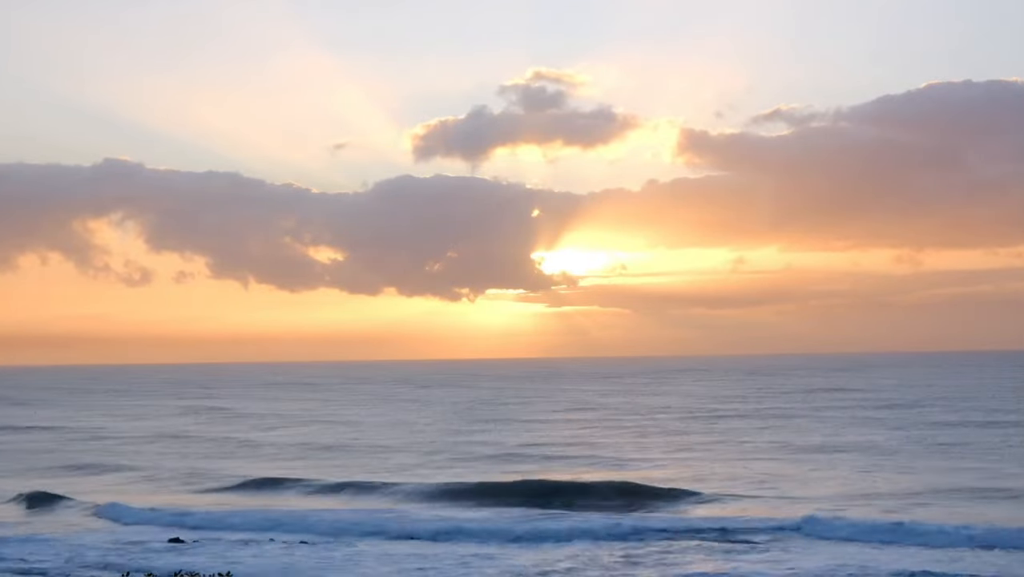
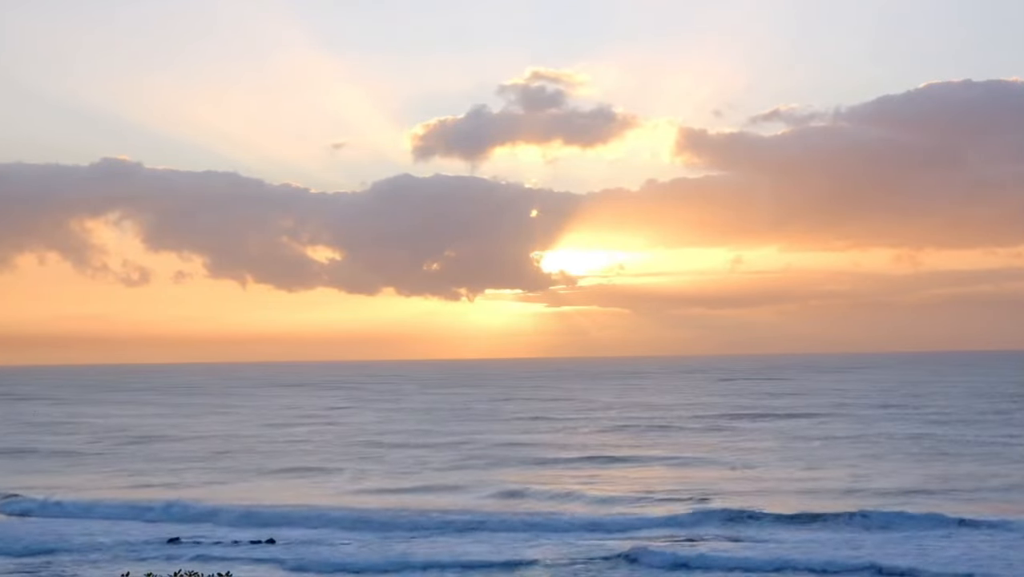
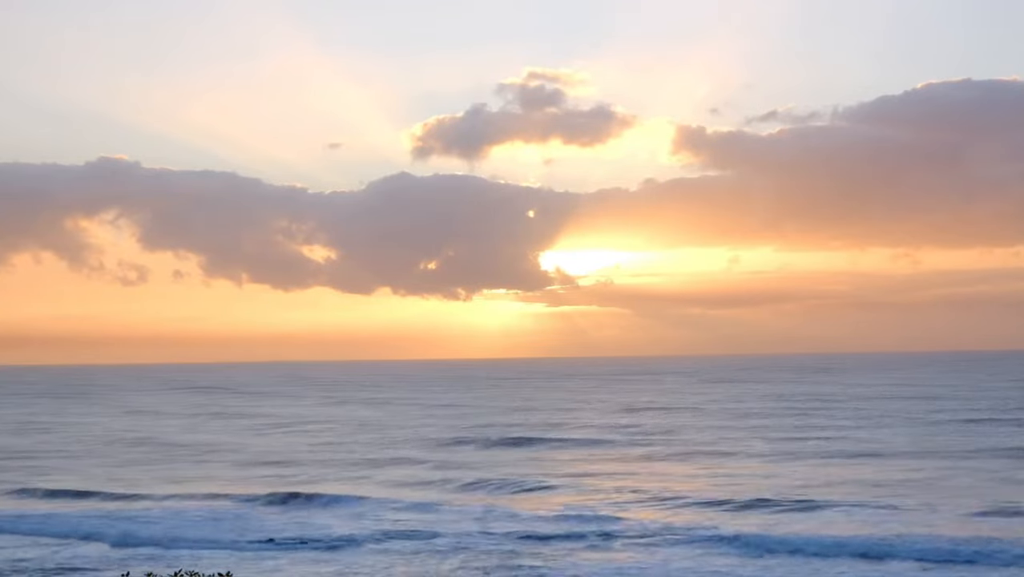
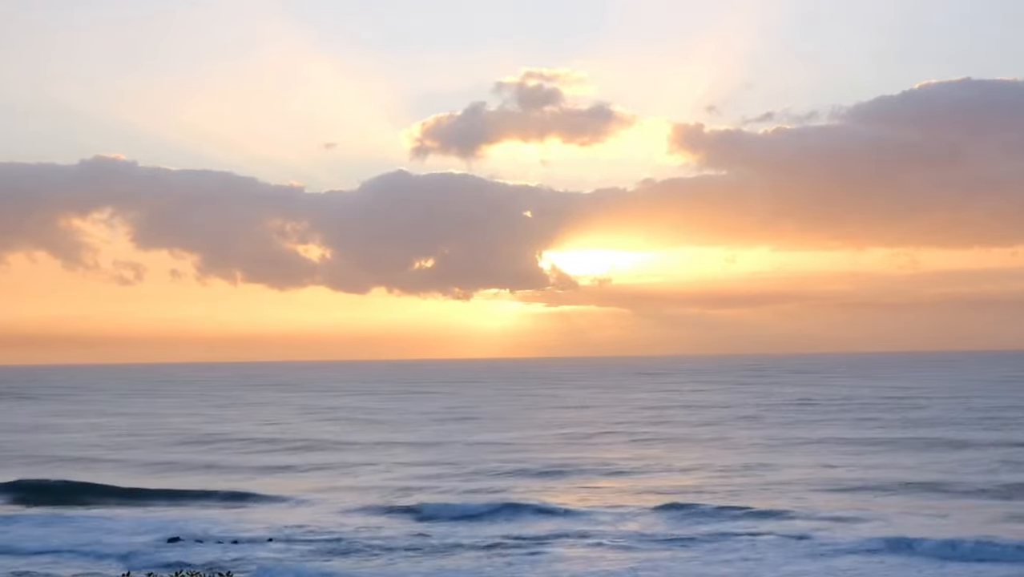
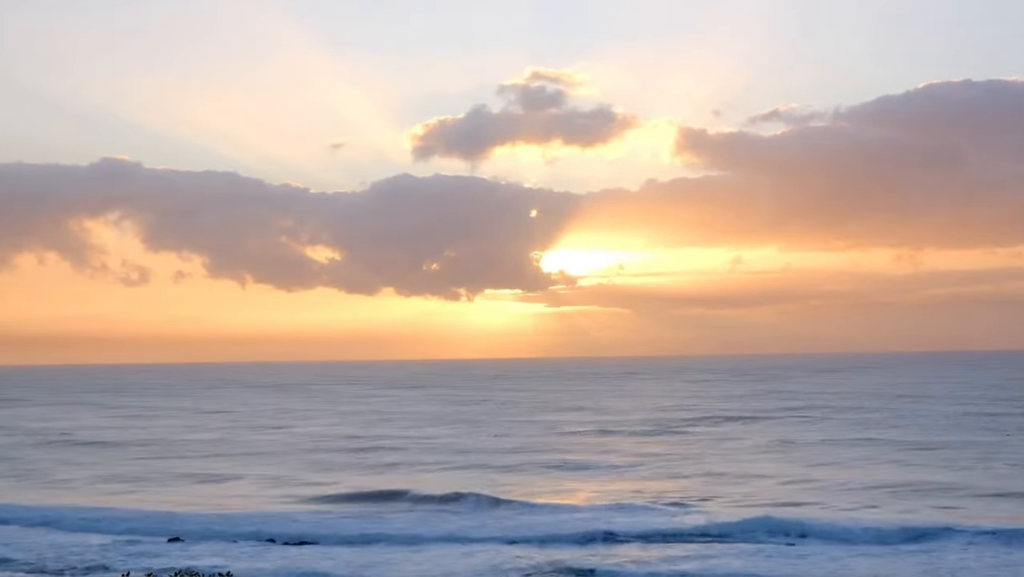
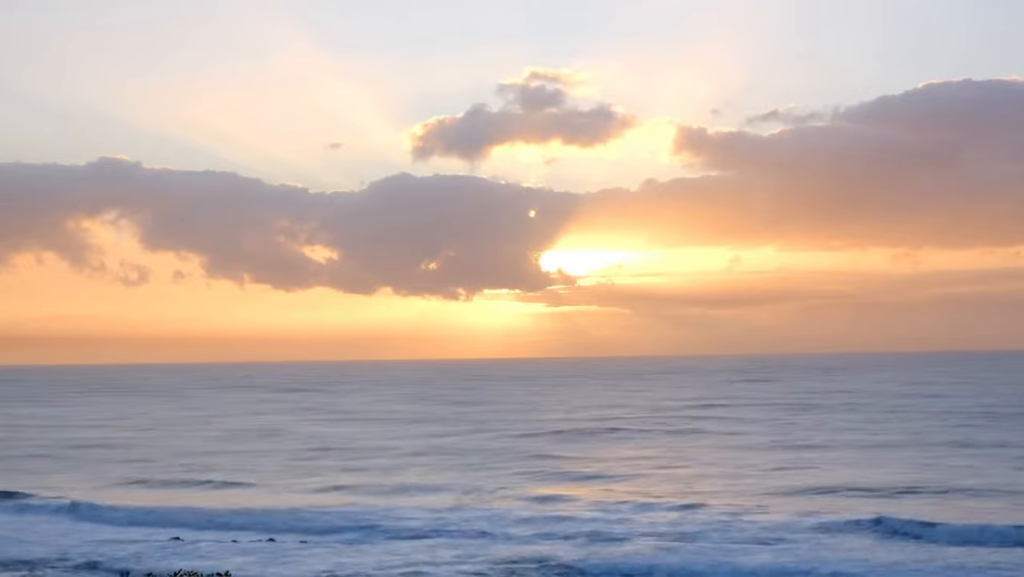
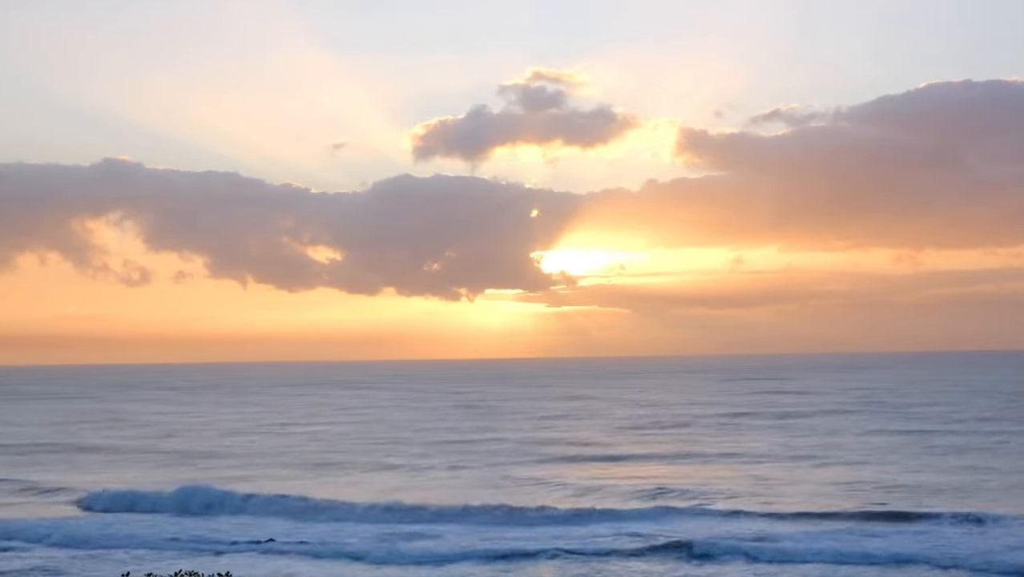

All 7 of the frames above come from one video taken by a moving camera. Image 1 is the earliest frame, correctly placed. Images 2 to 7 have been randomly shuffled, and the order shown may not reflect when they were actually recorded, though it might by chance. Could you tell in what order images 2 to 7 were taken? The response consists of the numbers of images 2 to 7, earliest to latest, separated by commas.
7, 2, 5, 6, 3, 4
